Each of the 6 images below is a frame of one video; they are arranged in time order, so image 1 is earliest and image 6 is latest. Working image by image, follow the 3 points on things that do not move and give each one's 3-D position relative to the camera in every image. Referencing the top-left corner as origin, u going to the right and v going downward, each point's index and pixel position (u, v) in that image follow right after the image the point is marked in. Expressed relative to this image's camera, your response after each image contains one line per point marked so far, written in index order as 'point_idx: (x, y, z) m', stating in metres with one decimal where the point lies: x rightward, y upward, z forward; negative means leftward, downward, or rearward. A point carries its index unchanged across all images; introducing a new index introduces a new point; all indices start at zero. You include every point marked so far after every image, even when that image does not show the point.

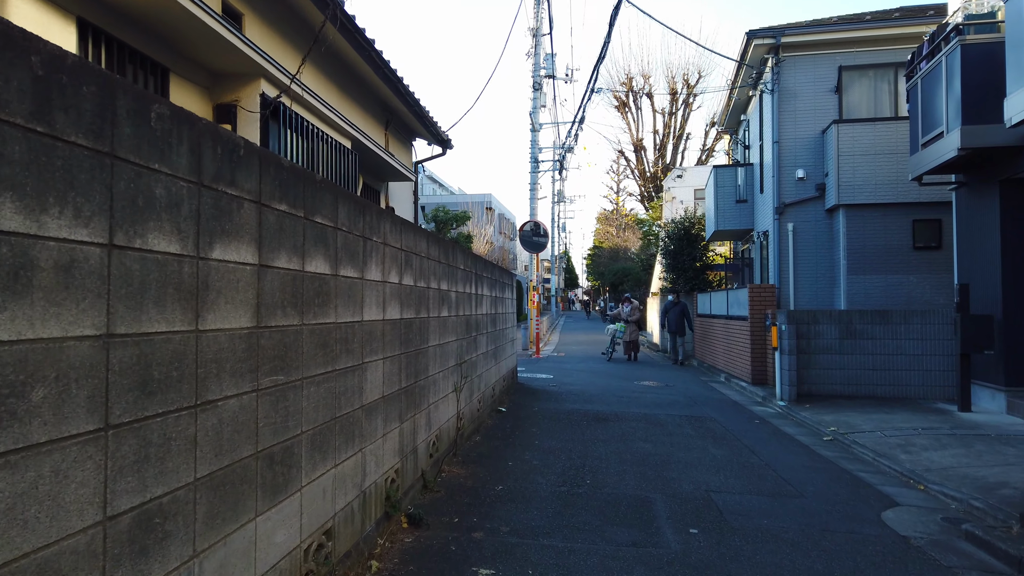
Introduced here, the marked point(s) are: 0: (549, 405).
0: (+0.6, -1.8, +11.2) m
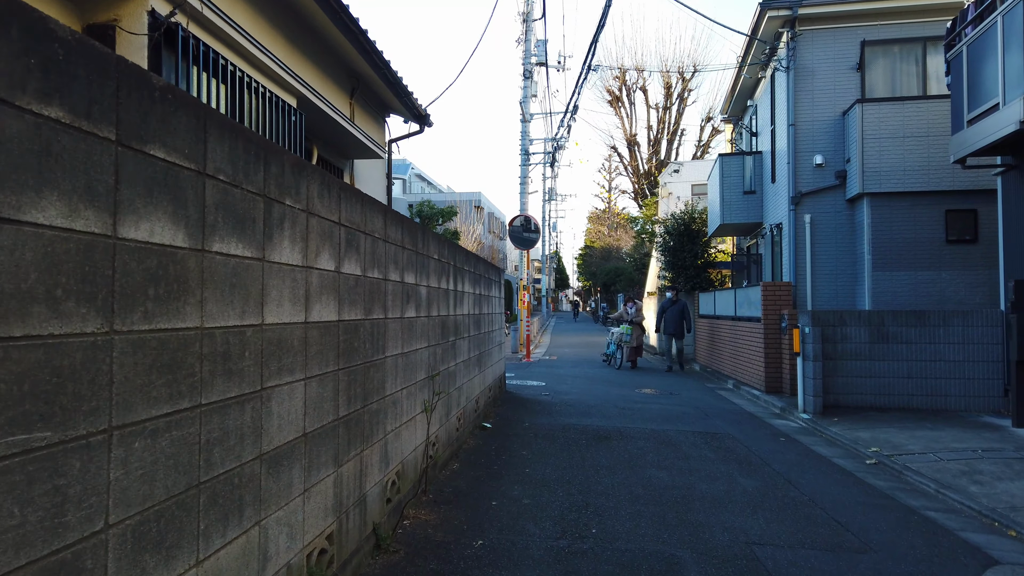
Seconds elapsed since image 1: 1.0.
0: (+0.4, -1.8, +9.7) m
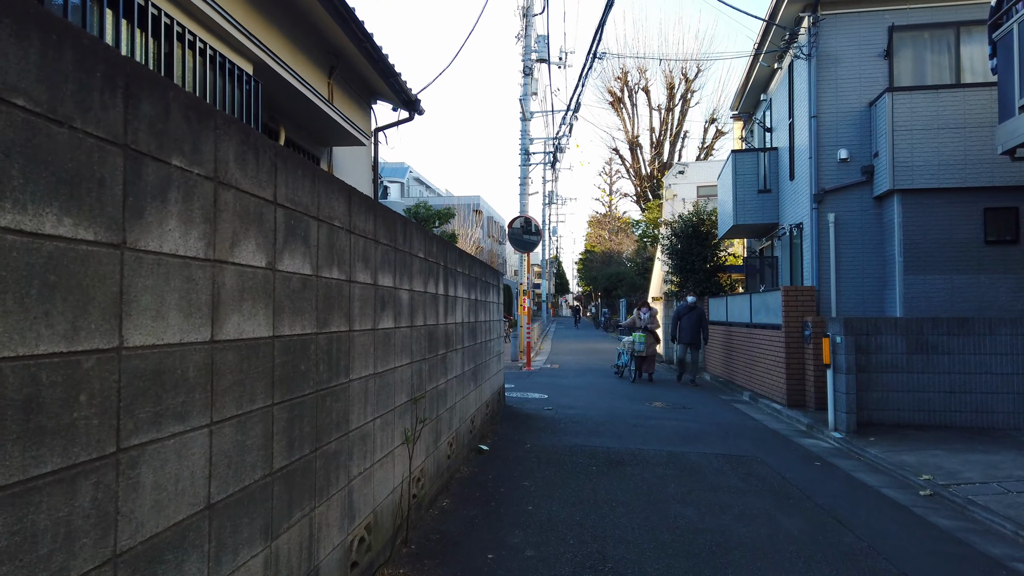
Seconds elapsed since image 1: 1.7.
0: (+0.4, -1.8, +8.7) m
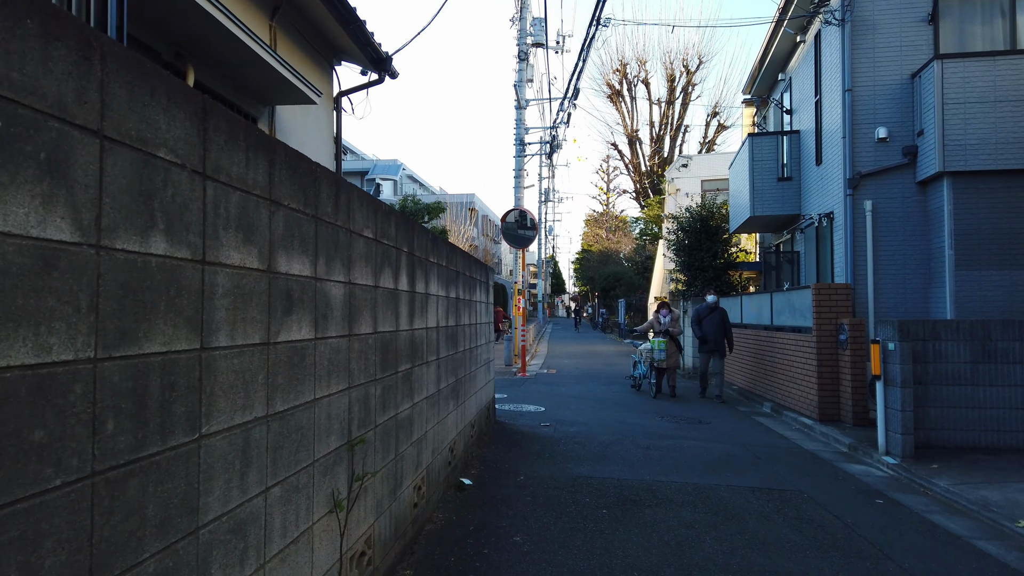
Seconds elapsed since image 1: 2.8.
0: (+0.3, -1.8, +7.2) m
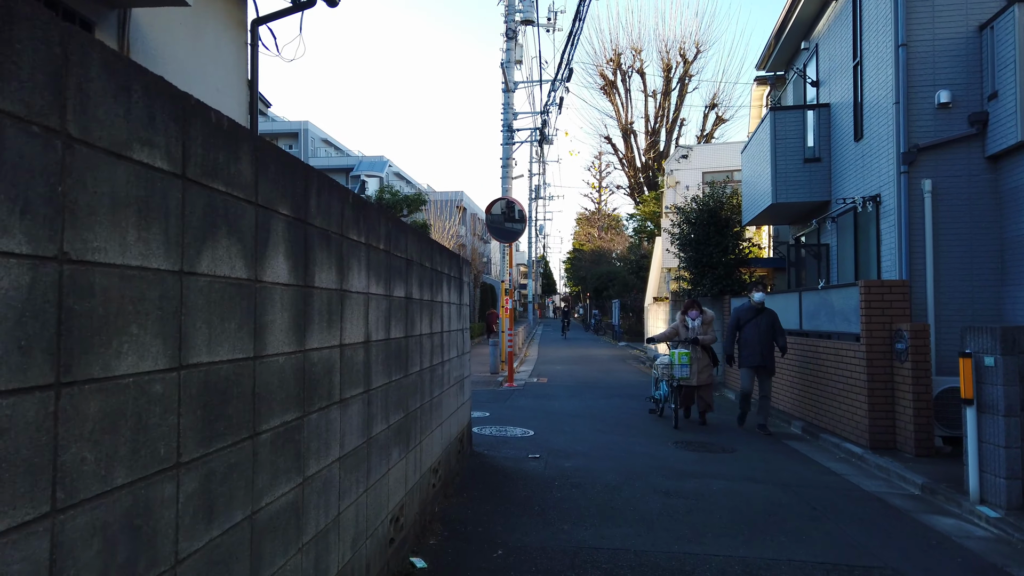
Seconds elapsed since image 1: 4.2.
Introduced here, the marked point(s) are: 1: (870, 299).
0: (+0.1, -1.8, +5.2) m
1: (+4.2, -0.1, +8.4) m
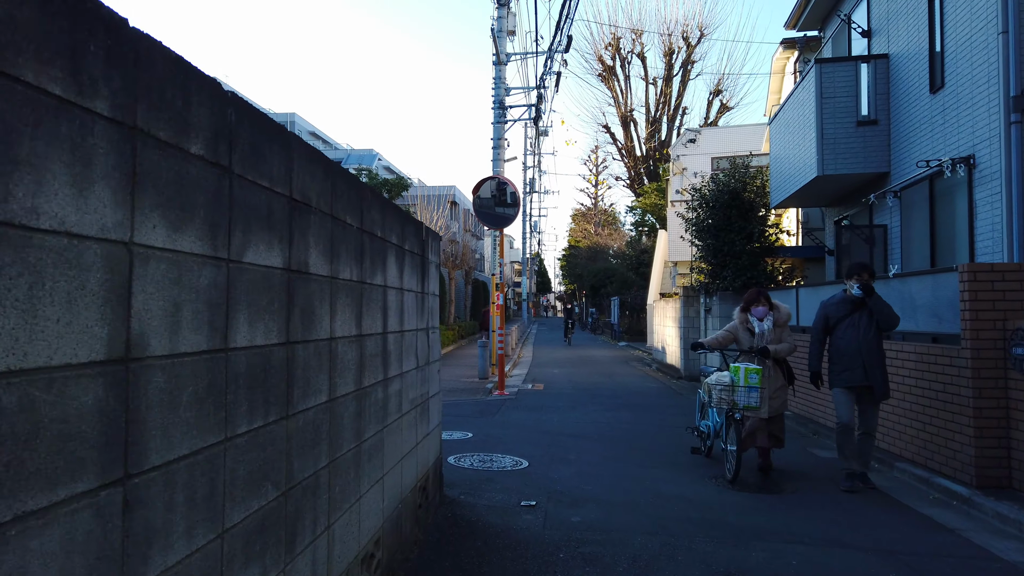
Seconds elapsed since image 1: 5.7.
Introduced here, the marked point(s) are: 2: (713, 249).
0: (0.0, -1.6, +3.1) m
1: (+4.1, 0.0, +6.3) m
2: (+3.8, +0.8, +13.7) m
